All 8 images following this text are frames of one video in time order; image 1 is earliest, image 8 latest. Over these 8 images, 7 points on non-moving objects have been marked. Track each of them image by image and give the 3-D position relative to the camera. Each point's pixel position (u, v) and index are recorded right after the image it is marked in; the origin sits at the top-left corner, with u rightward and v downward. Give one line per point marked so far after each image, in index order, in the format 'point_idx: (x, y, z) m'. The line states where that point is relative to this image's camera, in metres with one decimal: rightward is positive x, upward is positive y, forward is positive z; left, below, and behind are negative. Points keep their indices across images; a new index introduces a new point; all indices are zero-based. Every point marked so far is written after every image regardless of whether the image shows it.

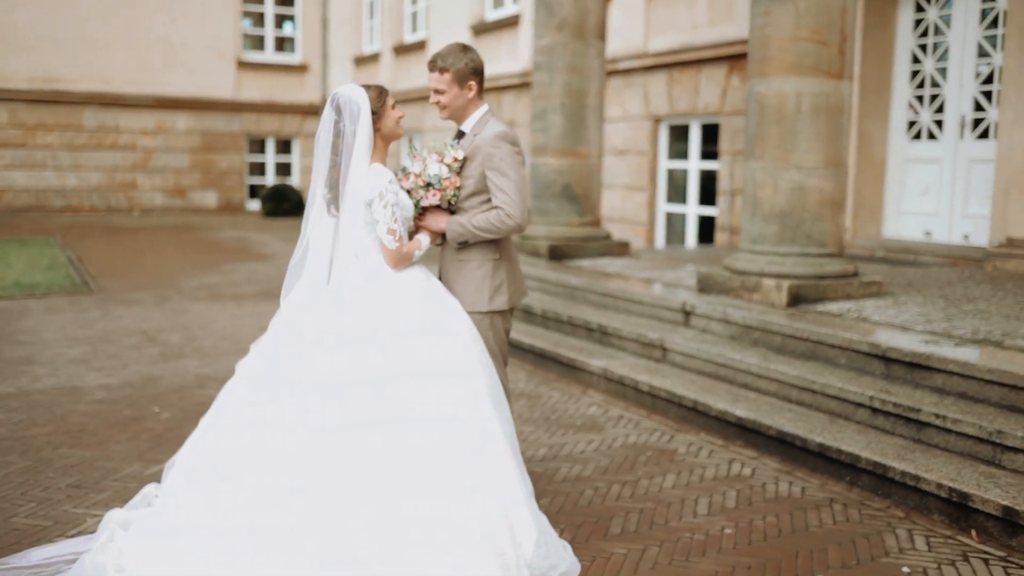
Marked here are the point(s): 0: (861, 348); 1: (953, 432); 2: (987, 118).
0: (+1.9, -0.3, +5.5) m
1: (+2.0, -0.7, +4.6) m
2: (+4.6, +1.6, +9.7) m
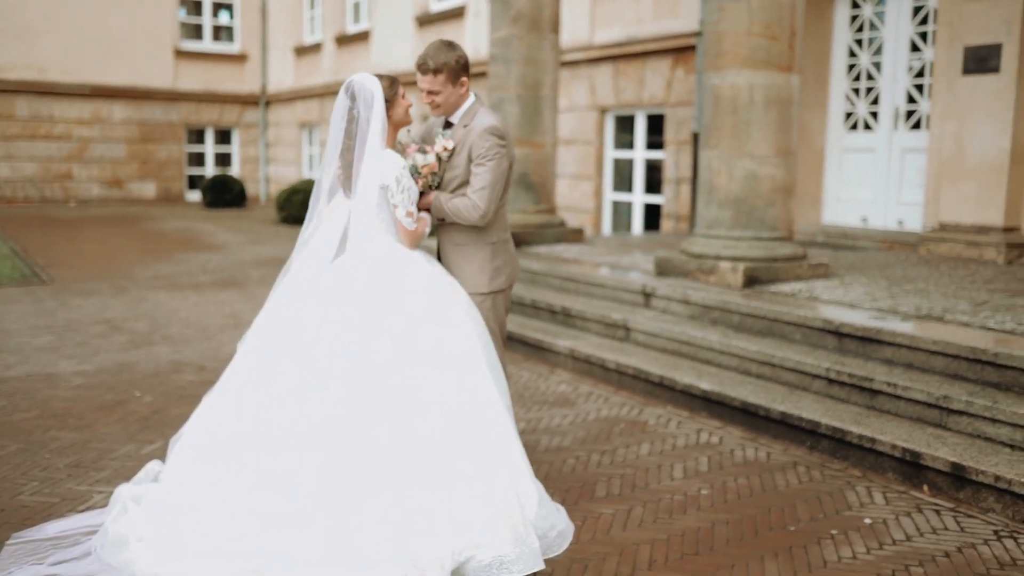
0: (+1.8, -0.2, +5.9) m
1: (+2.0, -0.6, +5.0) m
2: (+4.2, +1.8, +10.3) m
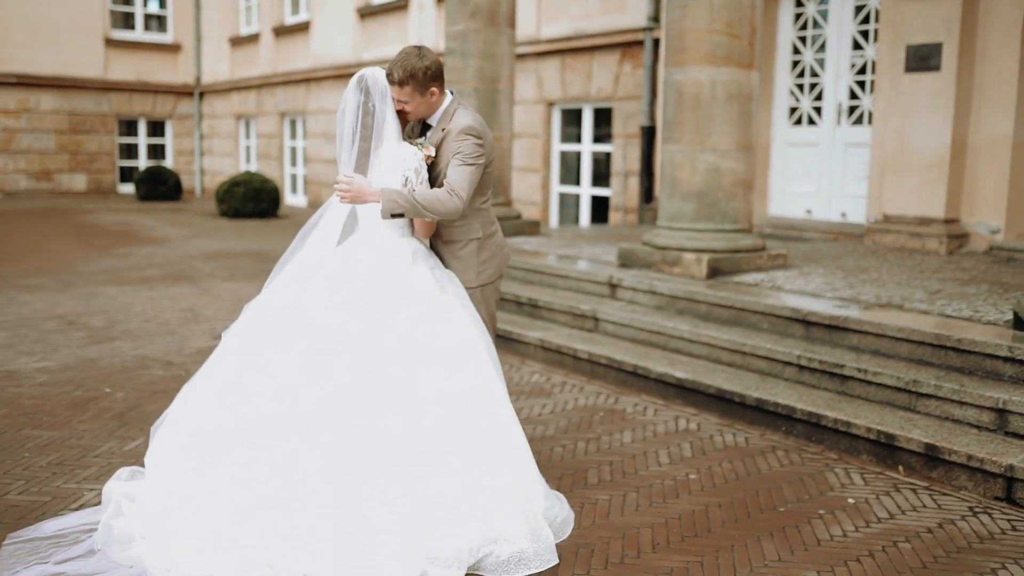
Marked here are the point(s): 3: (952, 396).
0: (+1.7, -0.2, +6.1) m
1: (+1.9, -0.5, +5.3) m
2: (+3.7, +1.9, +10.6) m
3: (+2.1, -0.5, +4.9) m
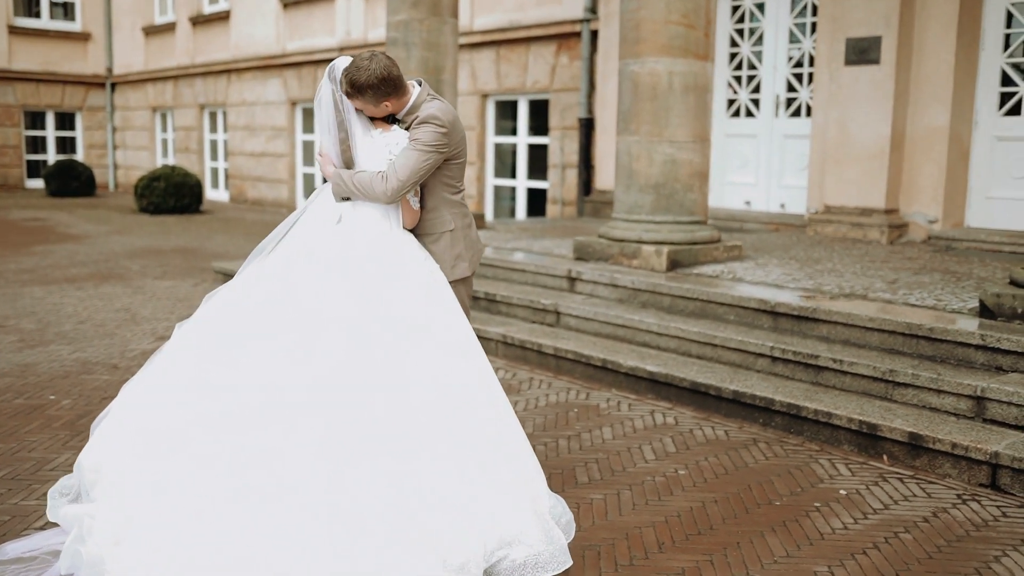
0: (+1.5, -0.1, +6.1) m
1: (+1.8, -0.4, +5.3) m
2: (+3.1, +2.0, +10.8) m
3: (+2.1, -0.5, +4.9) m
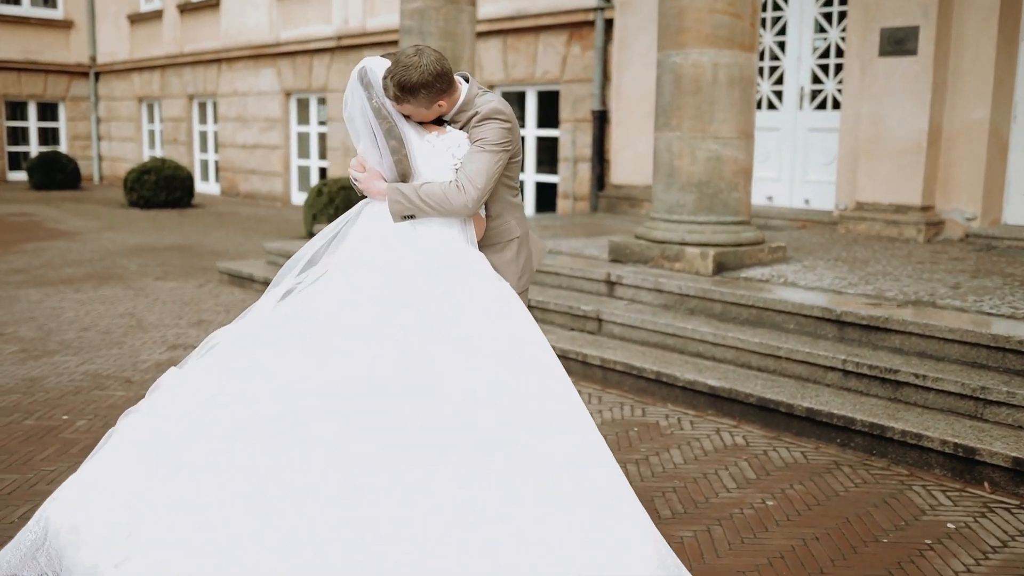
0: (+1.7, -0.1, +5.8) m
1: (+2.1, -0.5, +4.9) m
2: (+3.2, +2.0, +10.4) m
3: (+2.3, -0.5, +4.6) m
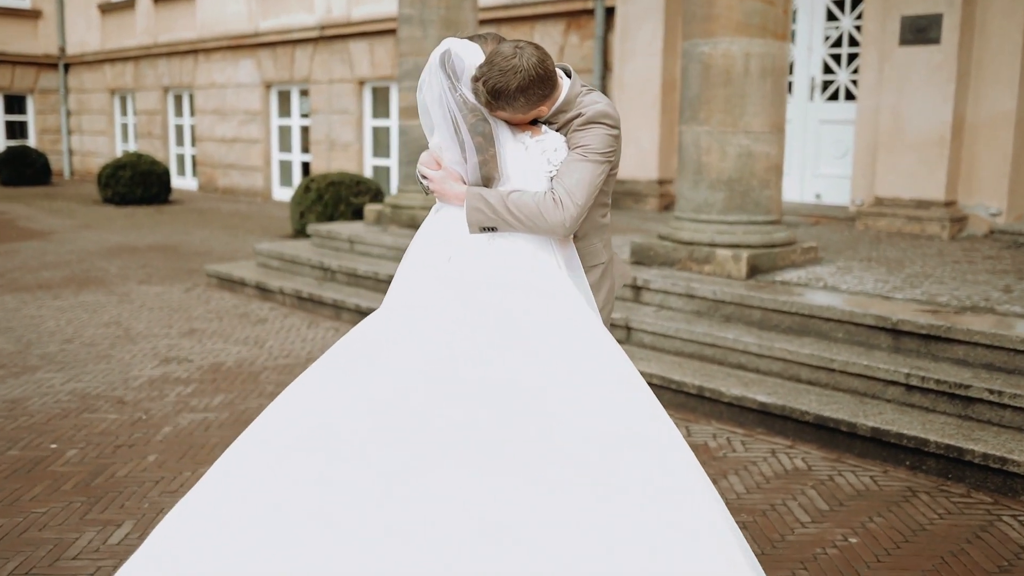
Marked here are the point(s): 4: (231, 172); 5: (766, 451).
0: (+1.9, -0.2, +5.4) m
1: (+2.2, -0.5, +4.5) m
2: (+3.2, +2.1, +10.0) m
3: (+2.5, -0.6, +4.2) m
4: (-4.8, +2.0, +17.3) m
5: (+1.2, -0.8, +4.8) m
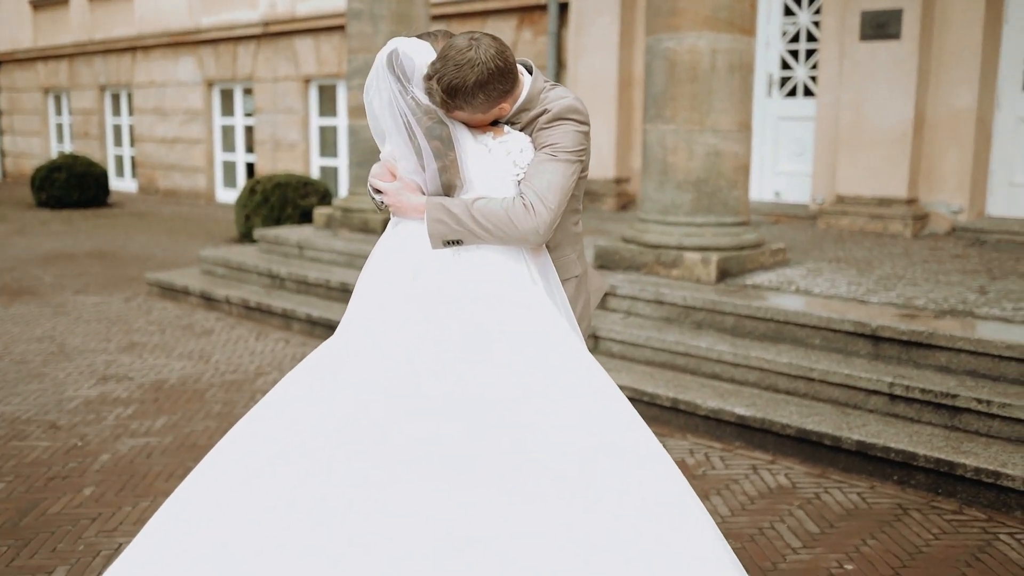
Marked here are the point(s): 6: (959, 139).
0: (+1.7, -0.2, +5.2) m
1: (+2.1, -0.6, +4.3) m
2: (+2.8, +2.1, +9.9) m
3: (+2.4, -0.6, +4.0) m
4: (-5.7, +1.9, +16.7) m
5: (+1.1, -0.8, +4.6) m
6: (+3.8, +1.3, +8.5) m
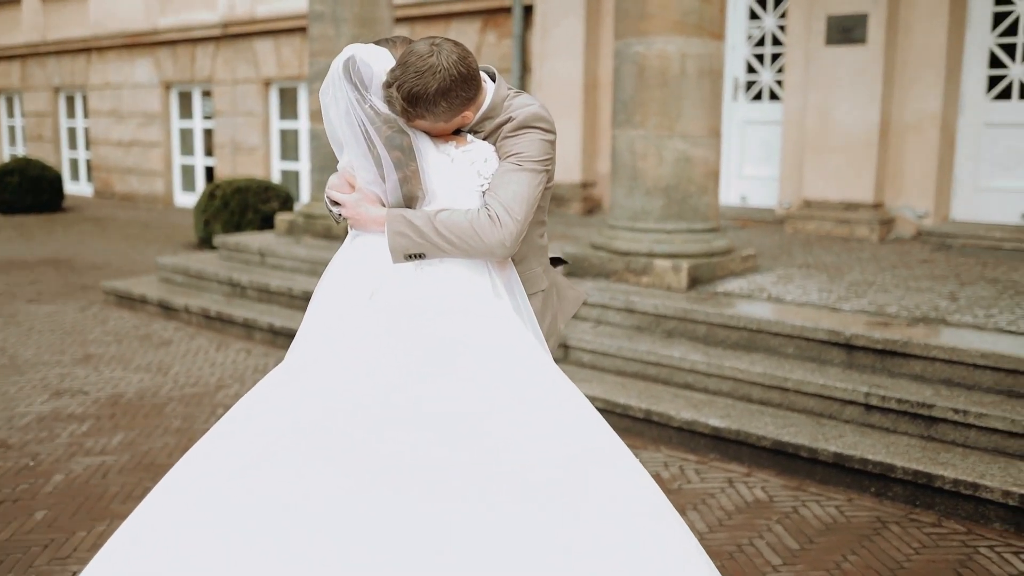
0: (+1.5, -0.2, +5.1) m
1: (+2.0, -0.6, +4.3) m
2: (+2.4, +2.0, +9.8) m
3: (+2.3, -0.6, +4.0) m
4: (-6.3, +1.8, +16.4) m
5: (+0.9, -0.9, +4.5) m
6: (+3.5, +1.2, +8.5) m
